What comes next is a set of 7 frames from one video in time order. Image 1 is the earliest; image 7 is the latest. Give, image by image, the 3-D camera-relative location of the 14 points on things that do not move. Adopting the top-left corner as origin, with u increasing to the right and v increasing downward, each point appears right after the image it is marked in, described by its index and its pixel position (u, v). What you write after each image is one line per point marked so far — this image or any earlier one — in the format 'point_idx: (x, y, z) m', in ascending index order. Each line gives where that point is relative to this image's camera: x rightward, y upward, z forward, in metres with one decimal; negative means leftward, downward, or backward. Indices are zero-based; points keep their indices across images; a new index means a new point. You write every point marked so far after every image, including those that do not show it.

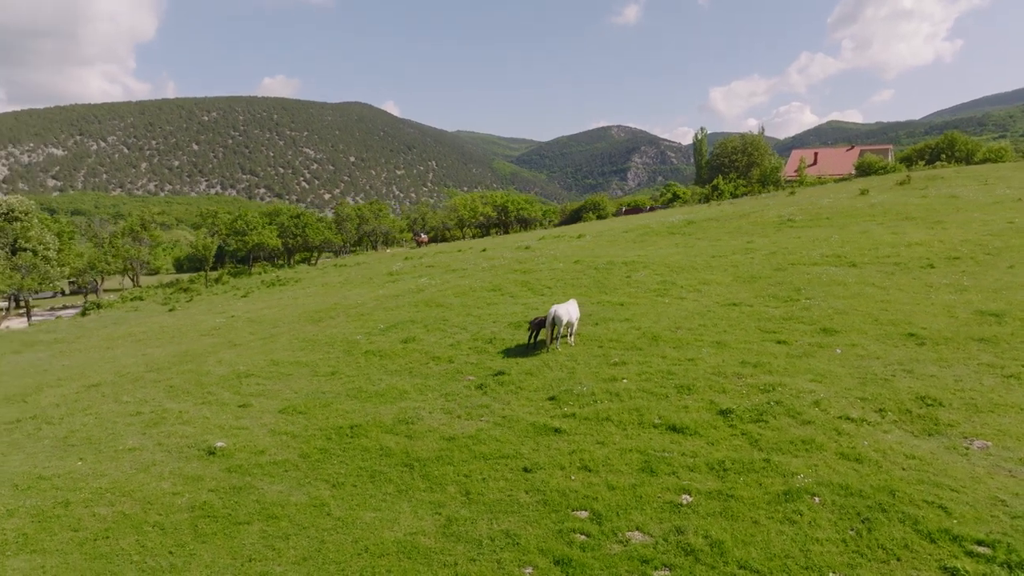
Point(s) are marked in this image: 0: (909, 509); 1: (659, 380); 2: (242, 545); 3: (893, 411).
0: (+5.8, -3.2, +10.3) m
1: (+3.3, -2.1, +16.4) m
2: (-4.2, -3.9, +10.7) m
3: (+7.6, -2.5, +14.1) m
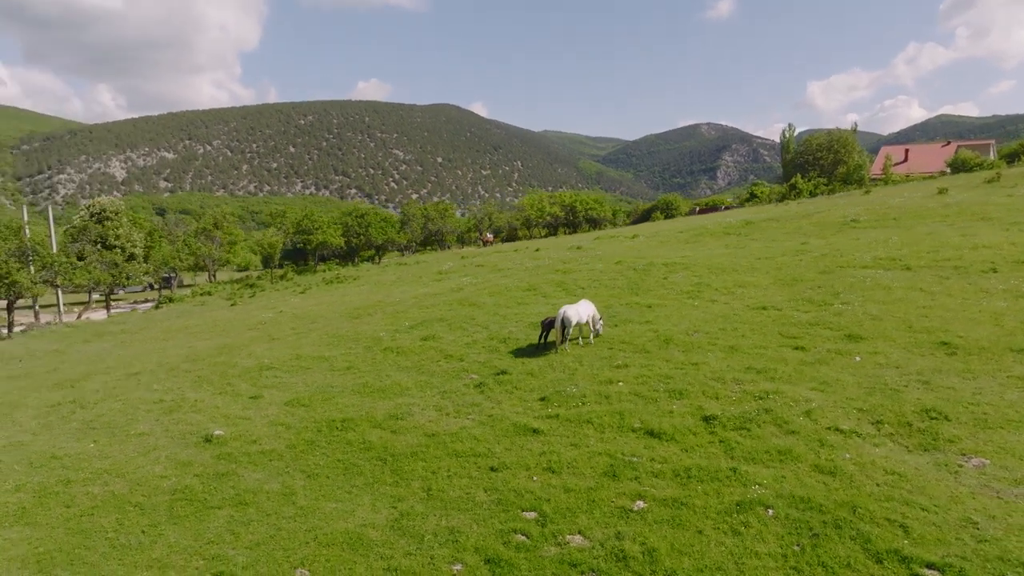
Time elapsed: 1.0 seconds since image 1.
0: (+4.8, -3.3, +9.7) m
1: (+3.2, -2.2, +16.1) m
2: (-5.0, -3.8, +11.3) m
3: (+7.1, -2.6, +13.3) m
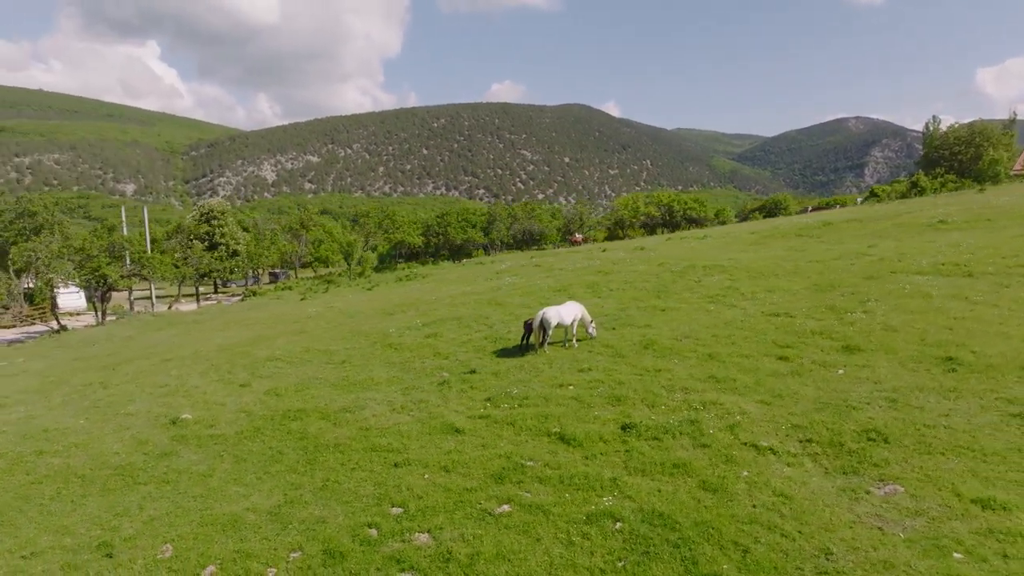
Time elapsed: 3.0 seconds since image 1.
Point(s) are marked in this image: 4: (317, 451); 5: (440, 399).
0: (+2.5, -3.4, +9.2) m
1: (+1.9, -2.3, +15.7) m
2: (-6.9, -3.8, +12.4) m
3: (+5.4, -2.7, +12.3) m
4: (-3.9, -3.2, +13.9) m
5: (-1.7, -2.6, +16.4) m
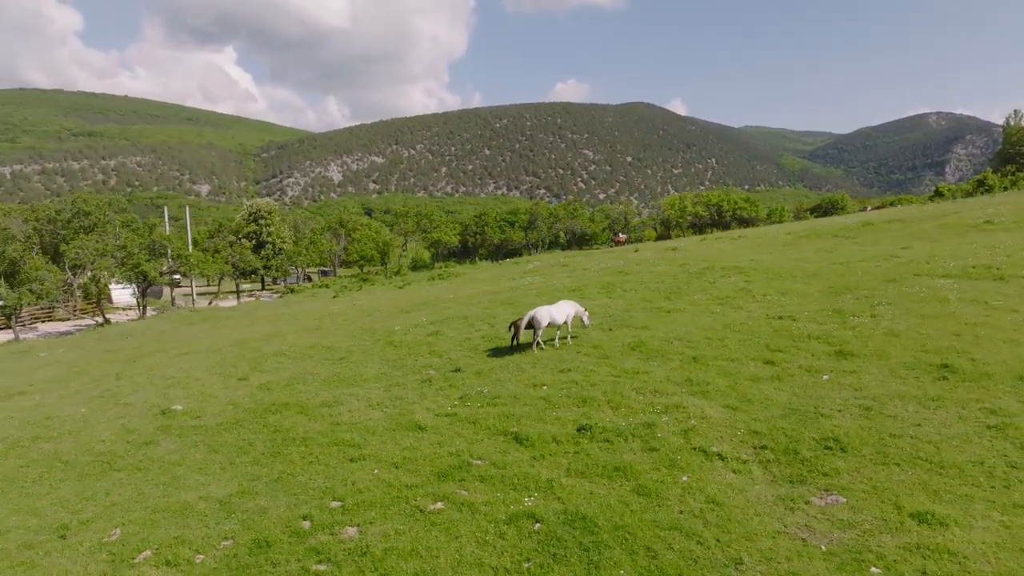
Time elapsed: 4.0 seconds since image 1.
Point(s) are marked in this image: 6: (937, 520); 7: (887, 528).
0: (+1.3, -3.4, +9.0) m
1: (+1.3, -2.3, +15.6) m
2: (-7.8, -3.7, +13.1) m
3: (+4.4, -2.8, +12.0) m
4: (-4.6, -3.2, +14.3) m
5: (-2.3, -2.6, +16.6) m
6: (+5.7, -3.1, +9.4) m
7: (+5.0, -3.2, +9.4) m
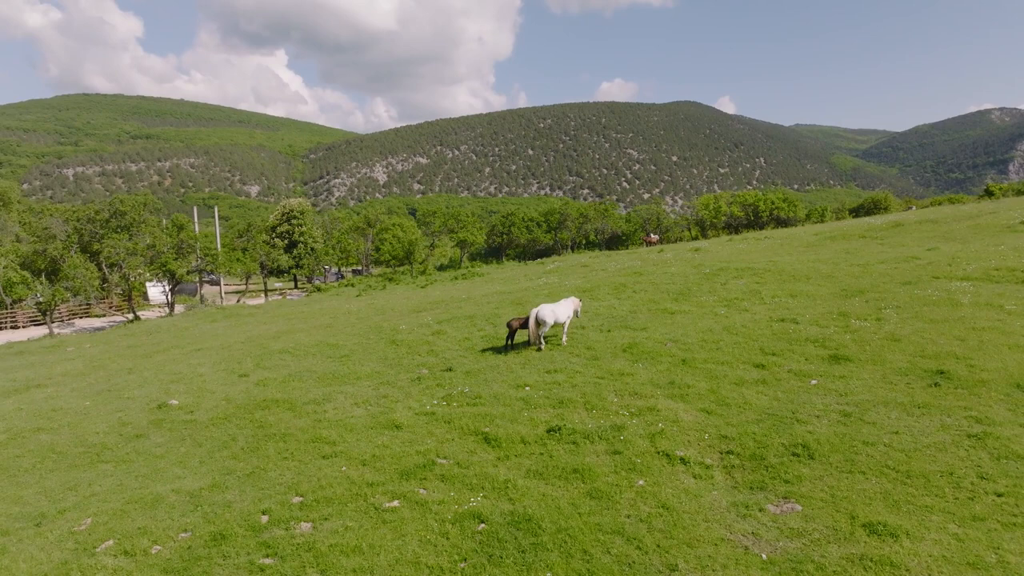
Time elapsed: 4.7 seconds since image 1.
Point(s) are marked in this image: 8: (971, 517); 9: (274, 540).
0: (+0.5, -3.4, +9.0) m
1: (+0.9, -2.3, +15.5) m
2: (-8.4, -3.6, +13.6) m
3: (+3.8, -2.8, +11.7) m
4: (-5.1, -3.2, +14.6) m
5: (-2.6, -2.6, +16.8) m
6: (+4.9, -3.1, +9.1) m
7: (+4.2, -3.2, +9.1) m
8: (+6.0, -3.0, +9.3) m
9: (-3.4, -3.7, +10.2) m
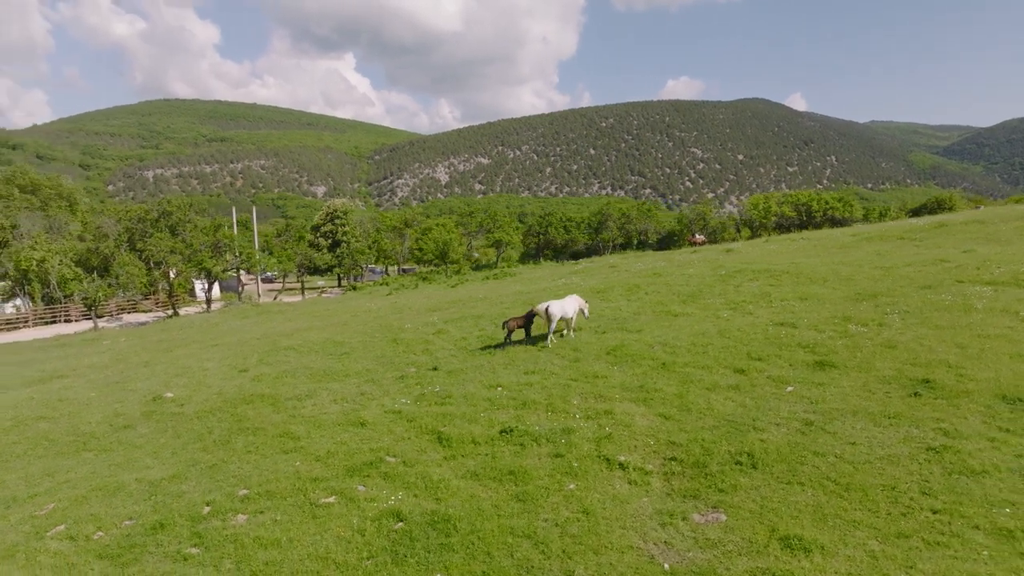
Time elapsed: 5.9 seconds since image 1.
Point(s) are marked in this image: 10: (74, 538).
0: (-0.8, -3.4, +9.0) m
1: (+0.2, -2.3, +15.5) m
2: (-9.2, -3.6, +14.3) m
3: (+2.8, -2.8, +11.4) m
4: (-5.9, -3.1, +15.1) m
5: (-3.2, -2.5, +17.0) m
6: (+3.6, -3.2, +8.7) m
7: (+3.0, -3.3, +8.8) m
8: (+4.8, -3.1, +8.8) m
9: (-4.6, -3.6, +10.6) m
10: (-6.7, -3.8, +10.7) m
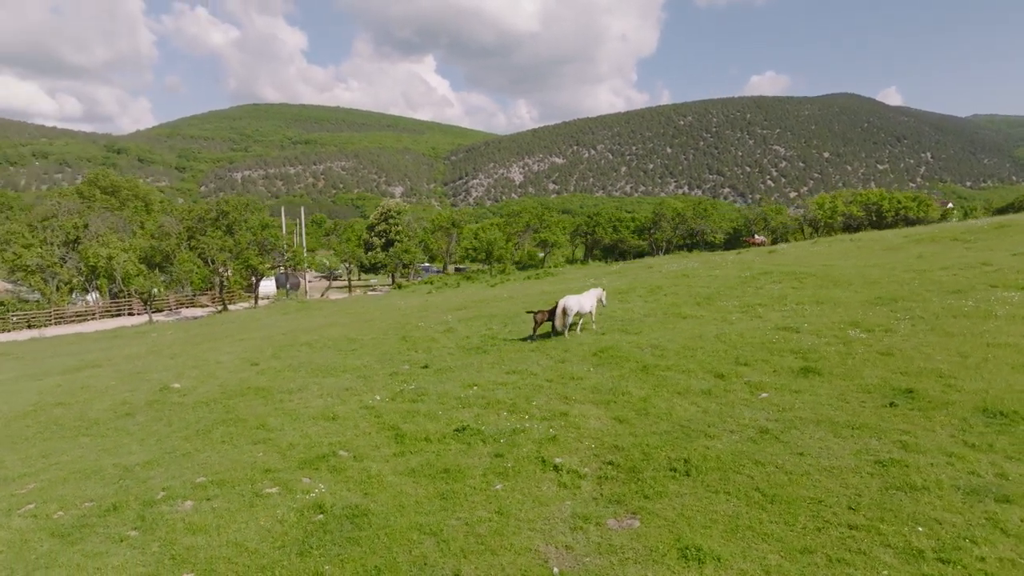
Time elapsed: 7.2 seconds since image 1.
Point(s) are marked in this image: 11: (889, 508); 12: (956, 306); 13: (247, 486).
0: (-2.1, -3.4, +9.2) m
1: (-0.4, -2.3, +15.6) m
2: (-9.9, -3.5, +15.3) m
3: (+1.7, -2.9, +11.3) m
4: (-6.5, -3.0, +15.7) m
5: (-3.6, -2.5, +17.4) m
6: (+2.3, -3.2, +8.5) m
7: (+1.6, -3.3, +8.7) m
8: (+3.5, -3.1, +8.5) m
9: (-5.7, -3.6, +11.1) m
10: (-7.8, -3.7, +11.5) m
11: (+4.9, -2.9, +9.2) m
12: (+12.5, -0.5, +19.6) m
13: (-4.4, -3.4, +11.9) m
